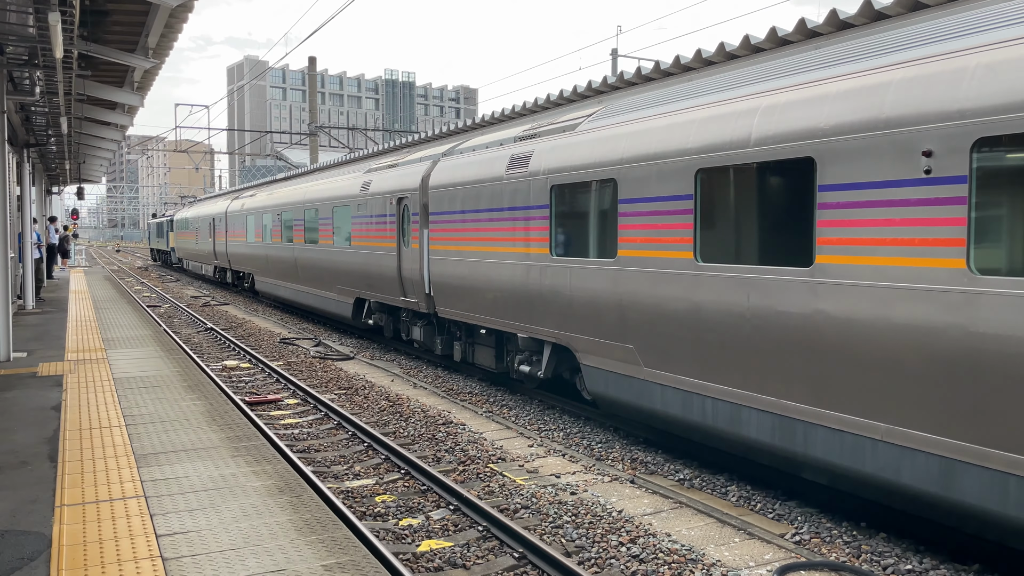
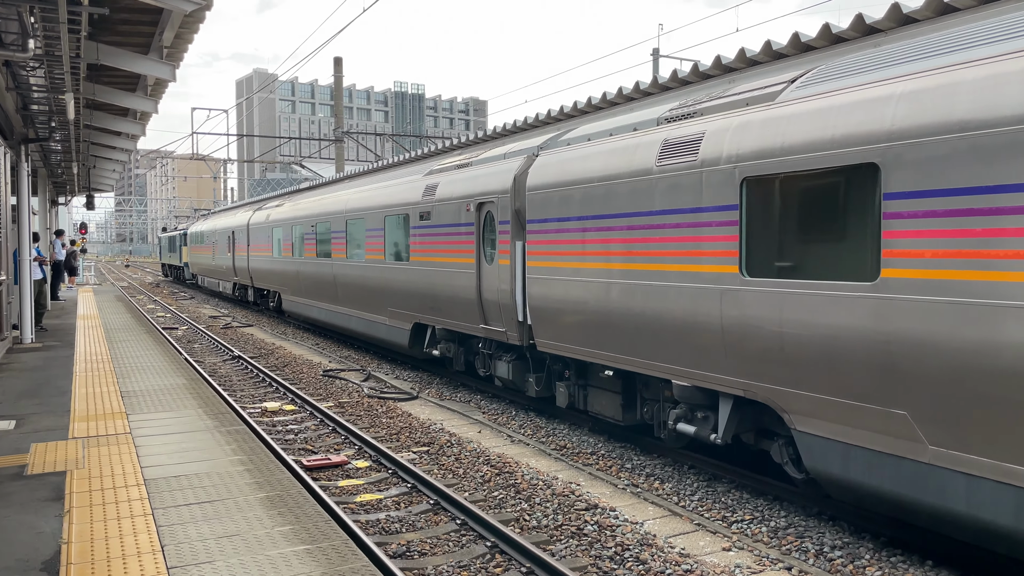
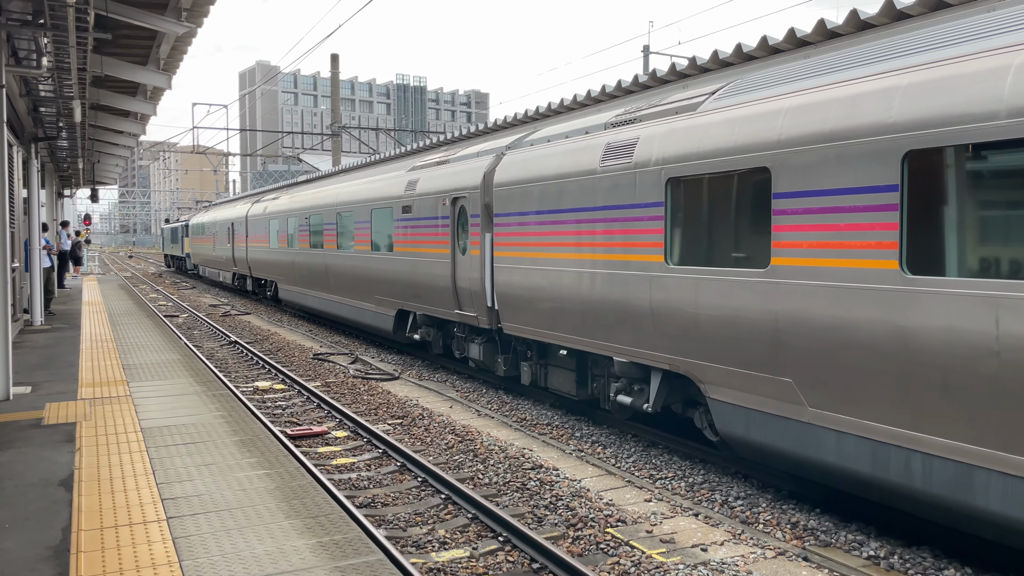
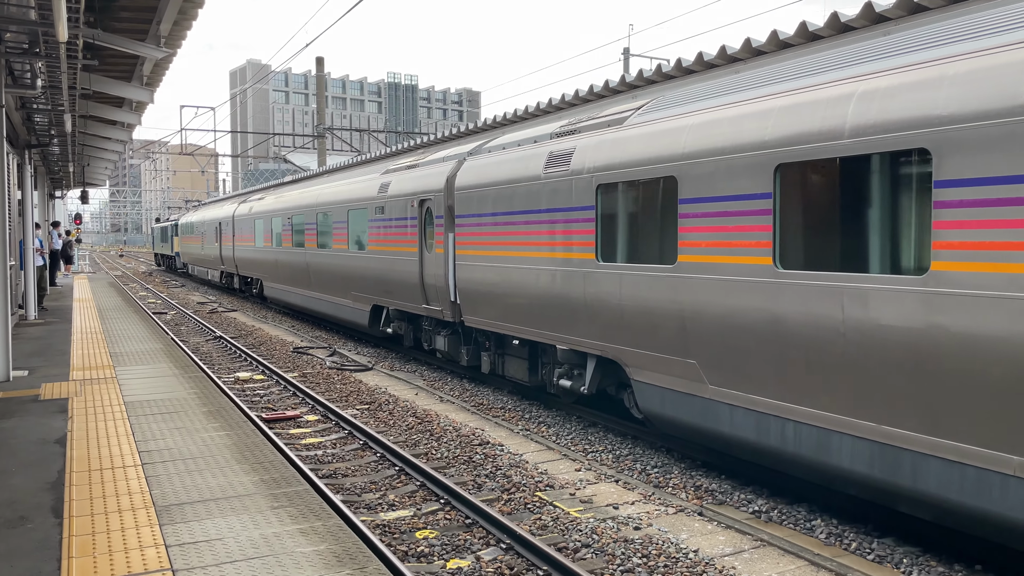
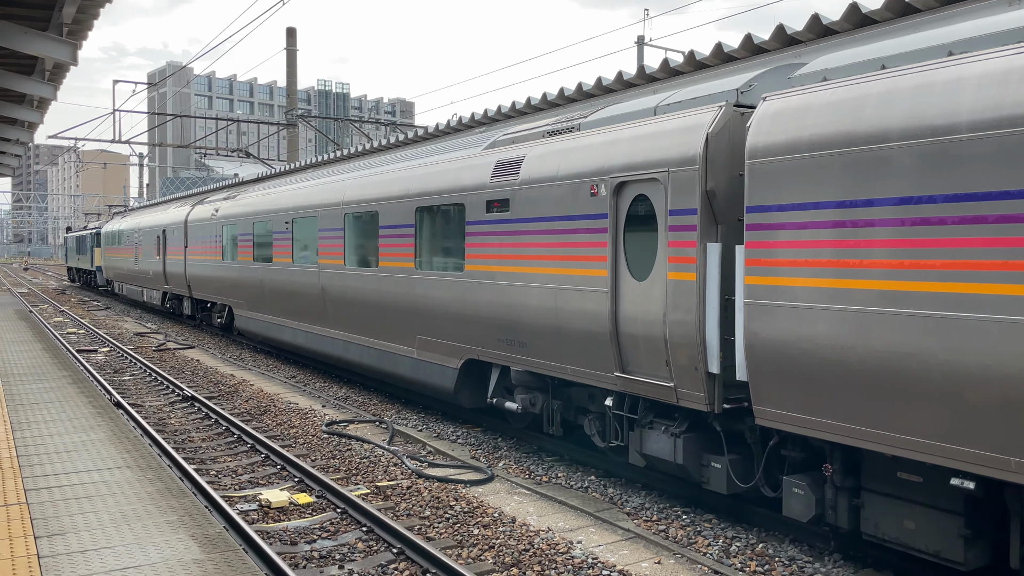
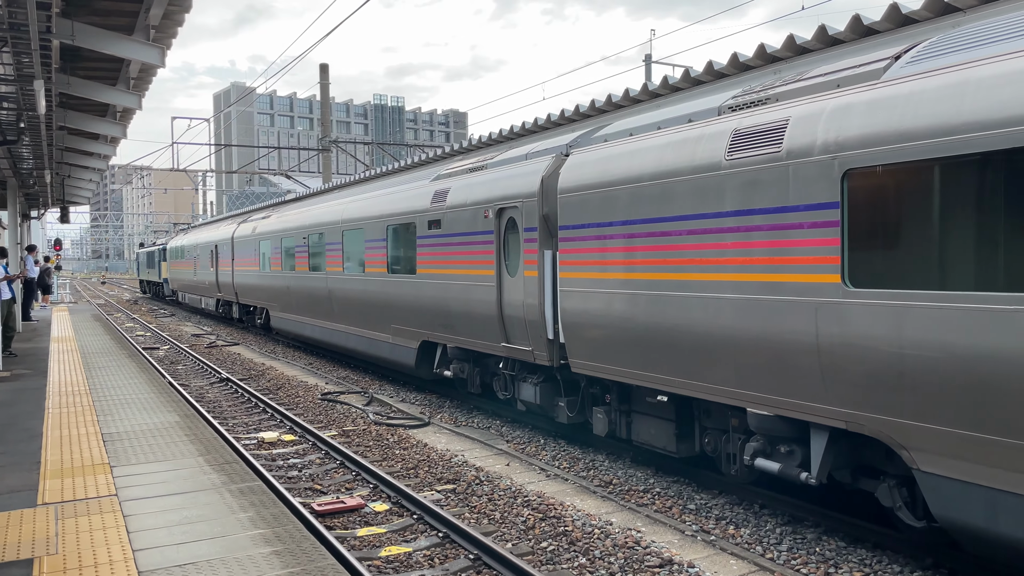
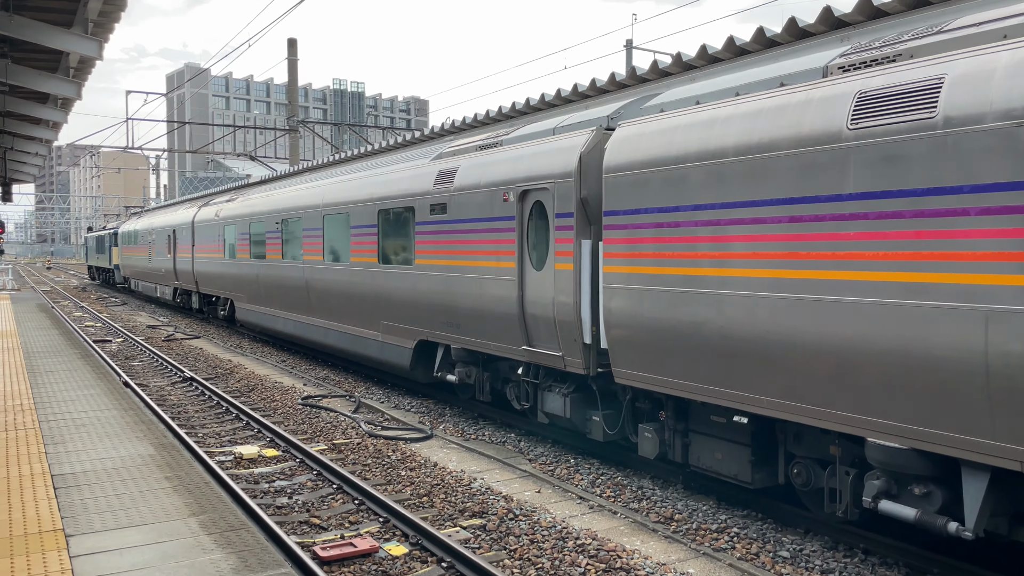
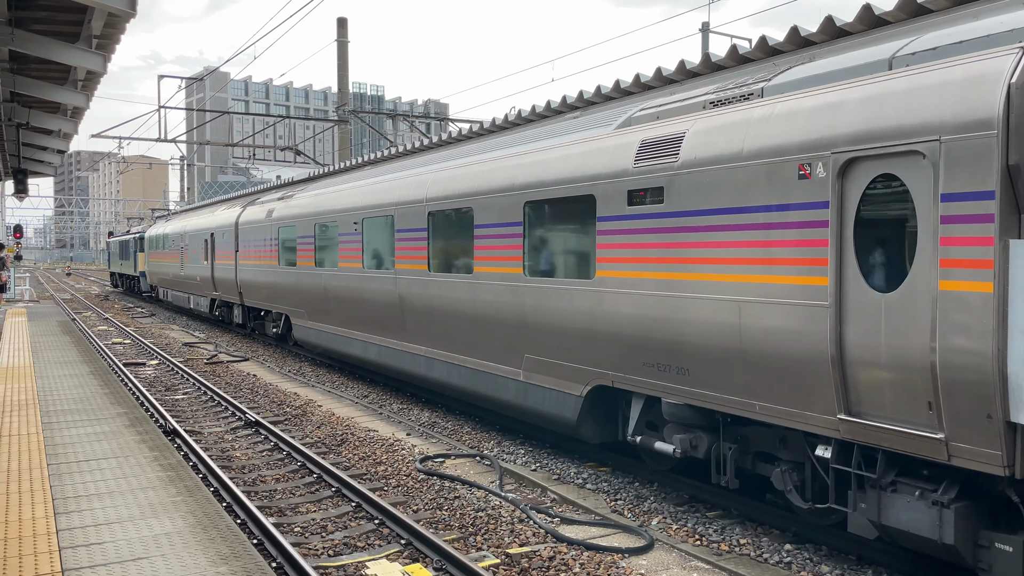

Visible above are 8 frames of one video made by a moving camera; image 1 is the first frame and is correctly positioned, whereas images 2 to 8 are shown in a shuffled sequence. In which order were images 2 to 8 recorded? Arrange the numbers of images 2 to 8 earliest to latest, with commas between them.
4, 3, 2, 6, 7, 5, 8
